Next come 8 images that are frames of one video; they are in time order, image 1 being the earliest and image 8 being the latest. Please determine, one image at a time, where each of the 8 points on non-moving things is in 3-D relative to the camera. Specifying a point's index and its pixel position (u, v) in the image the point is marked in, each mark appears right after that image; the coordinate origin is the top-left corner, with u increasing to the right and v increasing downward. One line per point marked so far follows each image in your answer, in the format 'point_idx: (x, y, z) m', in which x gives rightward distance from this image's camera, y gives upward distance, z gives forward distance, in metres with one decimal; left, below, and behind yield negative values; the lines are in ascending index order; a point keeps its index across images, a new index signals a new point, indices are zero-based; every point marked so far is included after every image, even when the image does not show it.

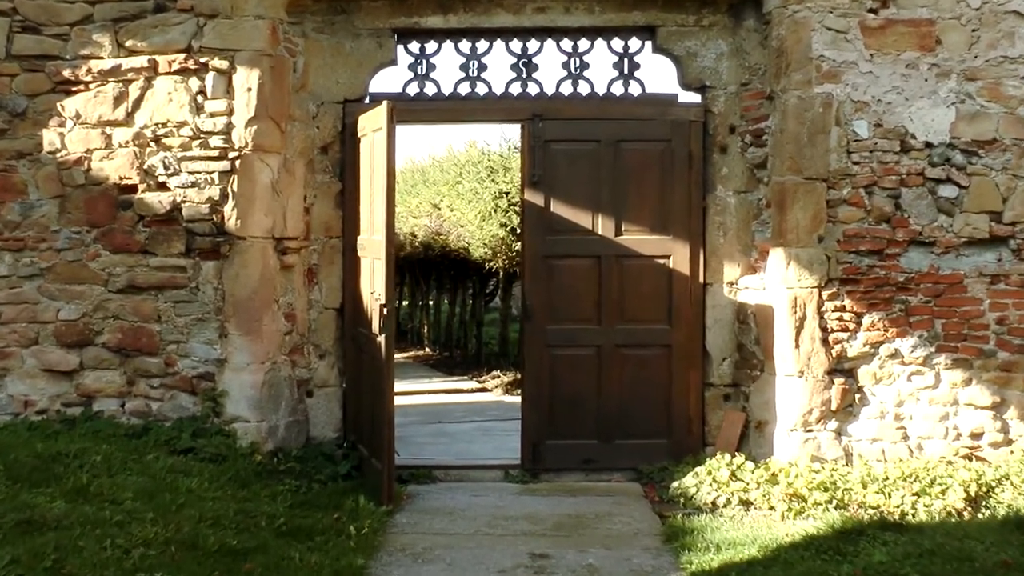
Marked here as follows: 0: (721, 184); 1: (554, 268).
0: (+0.8, +0.4, +6.0) m
1: (+0.2, +0.1, +6.0) m
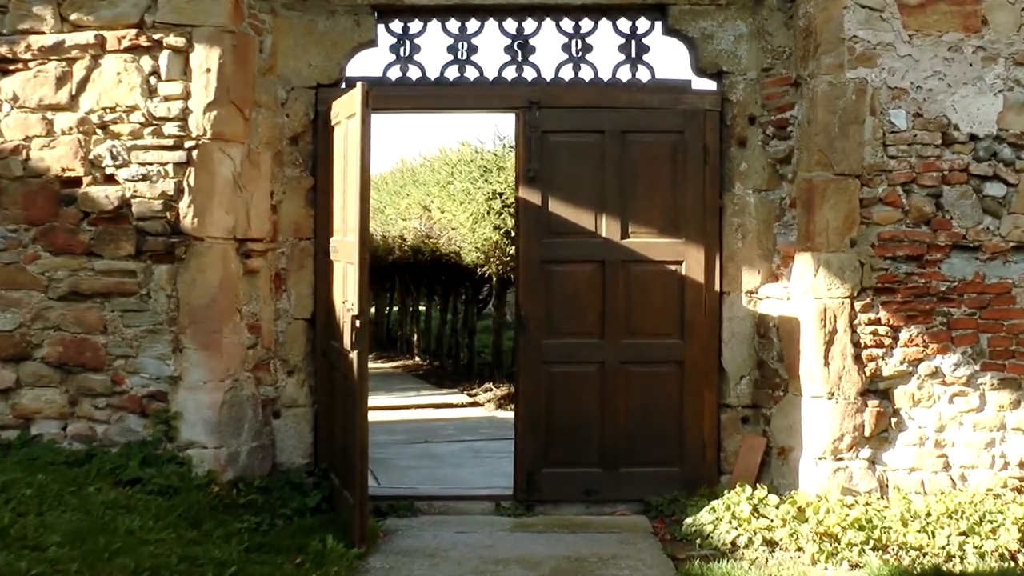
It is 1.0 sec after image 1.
0: (+0.8, +0.4, +5.4) m
1: (+0.1, 0.0, +5.3) m
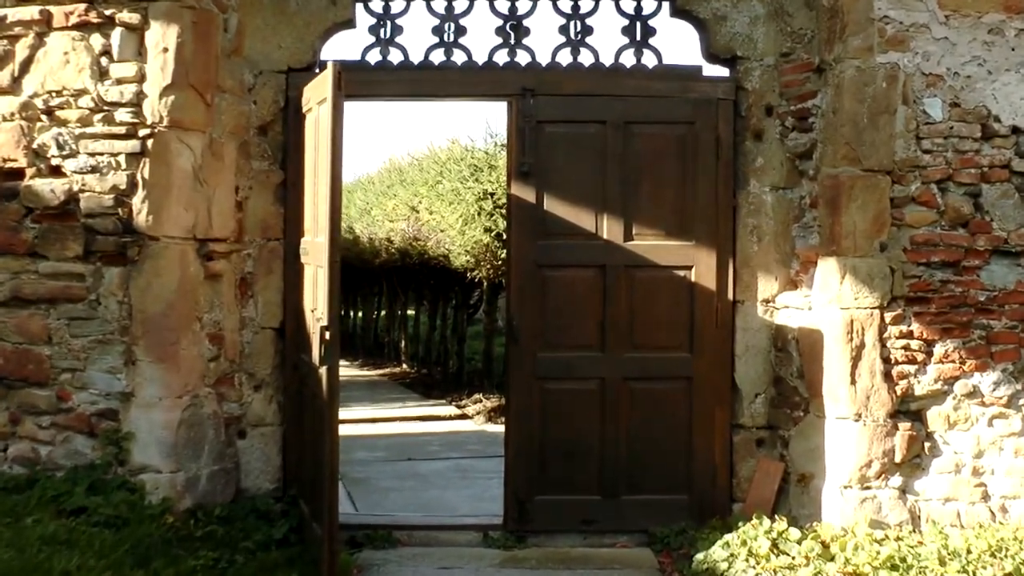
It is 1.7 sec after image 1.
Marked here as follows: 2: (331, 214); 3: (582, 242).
0: (+0.7, +0.3, +4.9) m
1: (+0.1, 0.0, +4.8) m
2: (-0.4, +0.2, +4.0) m
3: (+0.2, +0.1, +4.8) m
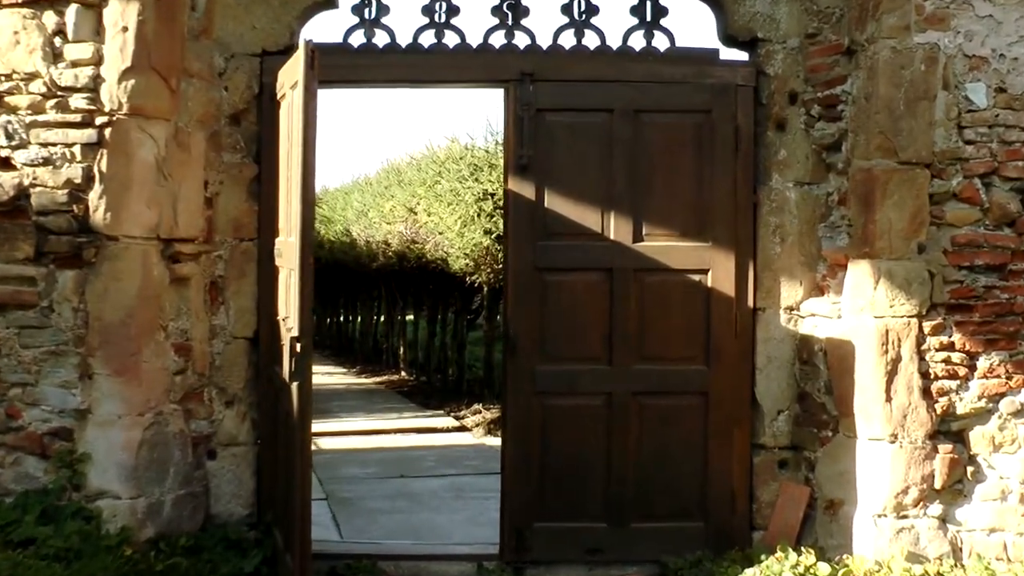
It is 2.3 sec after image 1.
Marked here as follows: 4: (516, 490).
0: (+0.7, +0.3, +4.4) m
1: (+0.1, 0.0, +4.4) m
2: (-0.5, +0.2, +3.5) m
3: (+0.2, +0.1, +4.4) m
4: (0.0, -0.6, +4.4) m
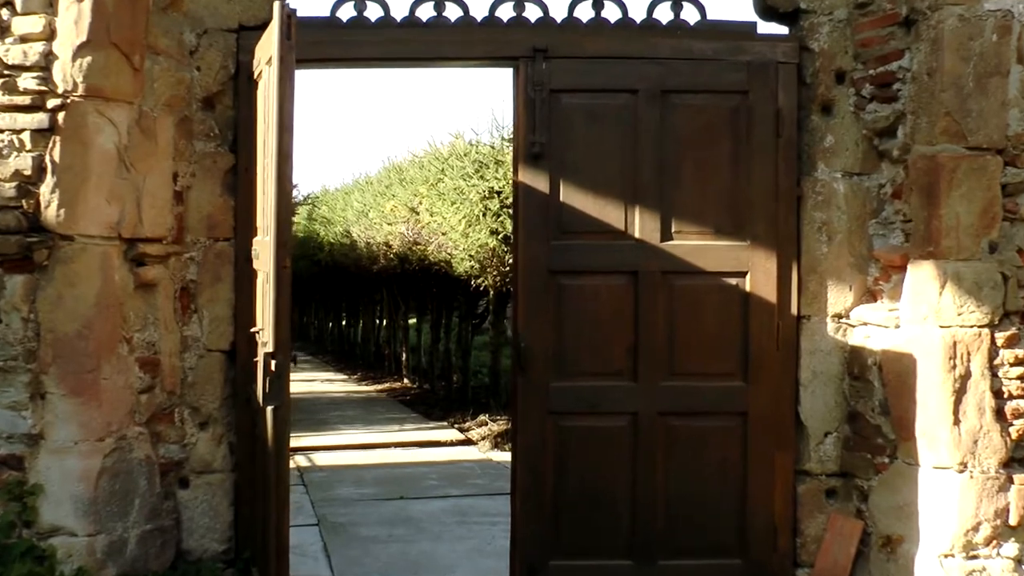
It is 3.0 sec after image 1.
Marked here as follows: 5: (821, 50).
0: (+0.8, +0.3, +3.9) m
1: (+0.1, 0.0, +3.8) m
2: (-0.4, +0.2, +3.0) m
3: (+0.2, +0.1, +3.8) m
4: (0.0, -0.6, +3.8) m
5: (+0.8, +0.6, +3.9) m
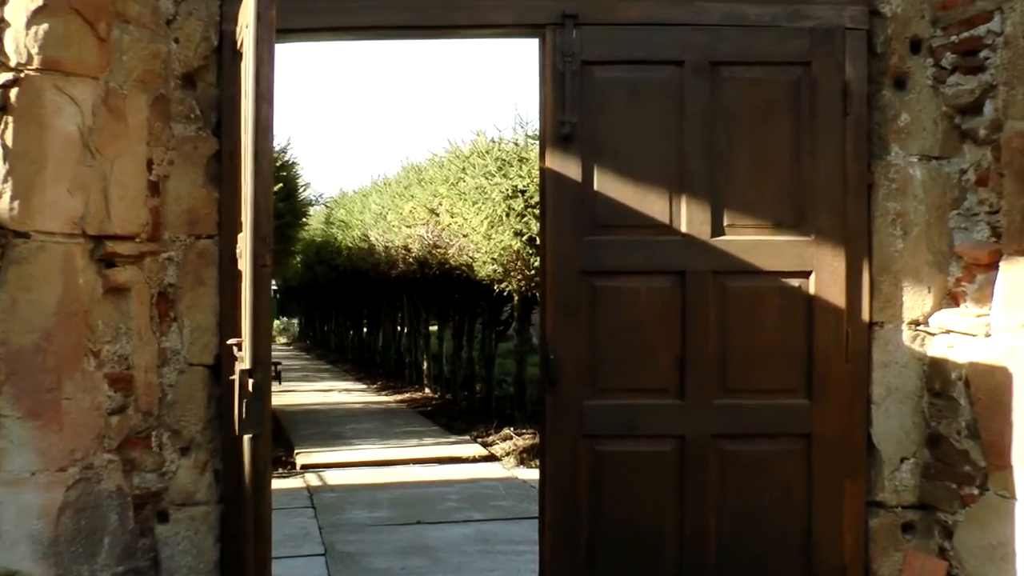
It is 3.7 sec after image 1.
0: (+0.8, +0.3, +3.4) m
1: (+0.2, 0.0, +3.3) m
2: (-0.4, +0.2, +2.5) m
3: (+0.3, +0.1, +3.3) m
4: (+0.1, -0.6, +3.3) m
5: (+0.8, +0.6, +3.4) m
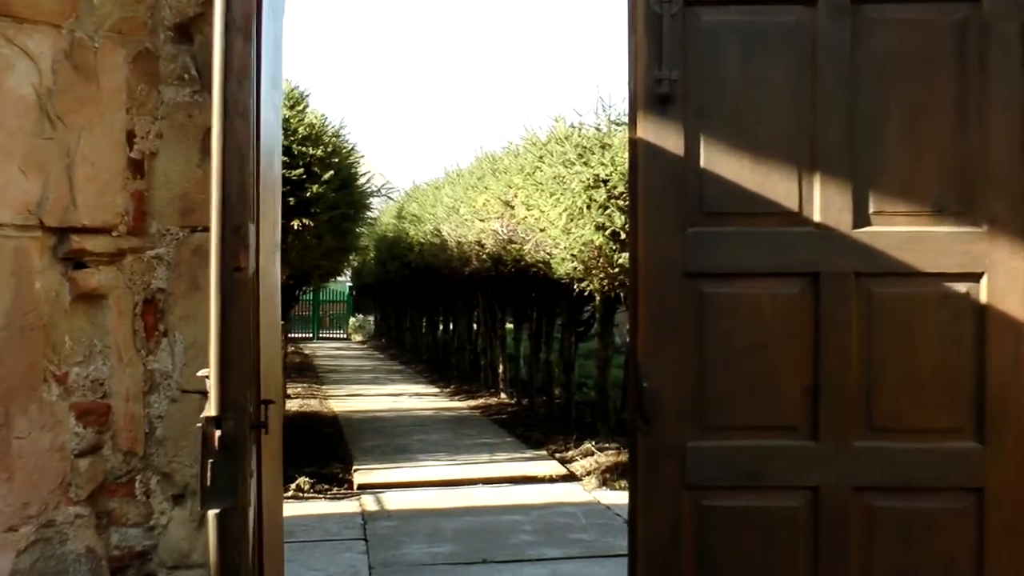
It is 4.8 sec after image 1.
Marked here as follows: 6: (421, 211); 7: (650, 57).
0: (+0.9, +0.3, +2.6) m
1: (+0.3, 0.0, +2.6) m
2: (-0.3, +0.1, +1.8) m
3: (+0.4, +0.1, +2.5) m
4: (+0.2, -0.6, +2.6) m
5: (+0.9, +0.6, +2.6) m
6: (-0.7, +0.6, +12.4) m
7: (+0.2, +0.4, +2.5) m
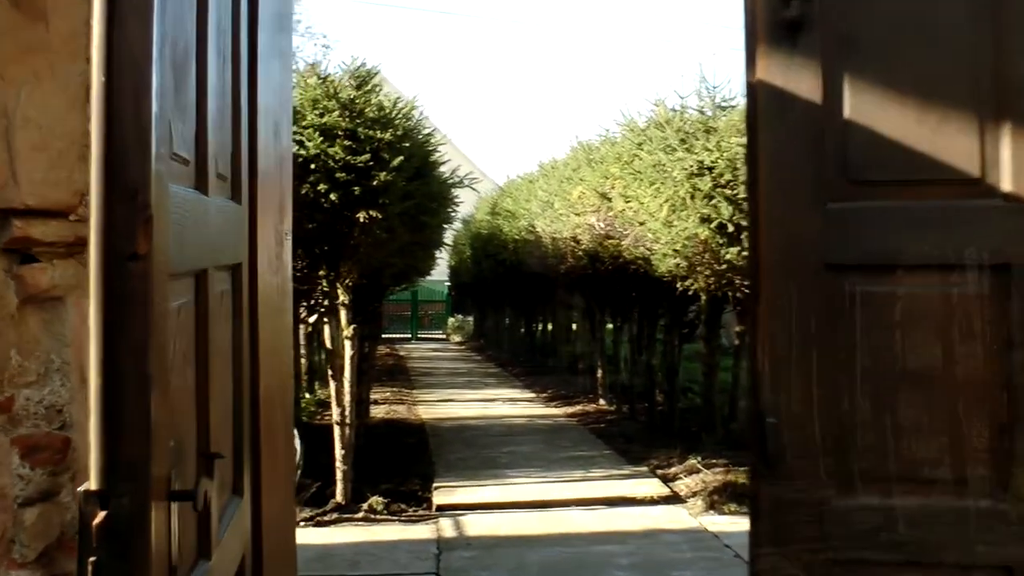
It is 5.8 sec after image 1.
0: (+1.0, +0.3, +1.9) m
1: (+0.4, 0.0, +1.9) m
2: (-0.3, +0.1, +1.1) m
3: (+0.5, +0.1, +1.9) m
4: (+0.3, -0.6, +1.9) m
5: (+1.0, +0.6, +1.9) m
6: (0.0, +0.6, +11.8) m
7: (+0.3, +0.4, +1.9) m
